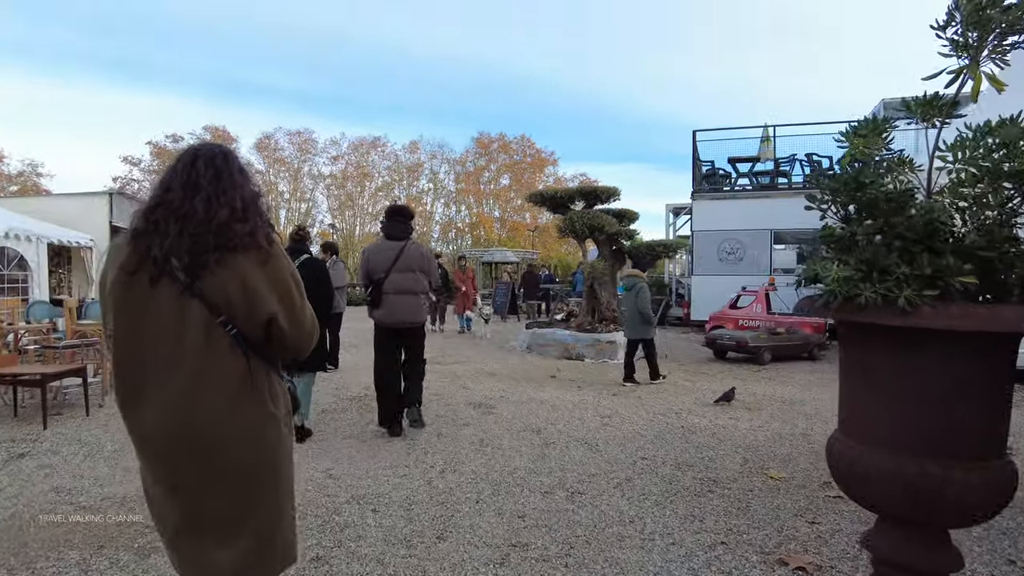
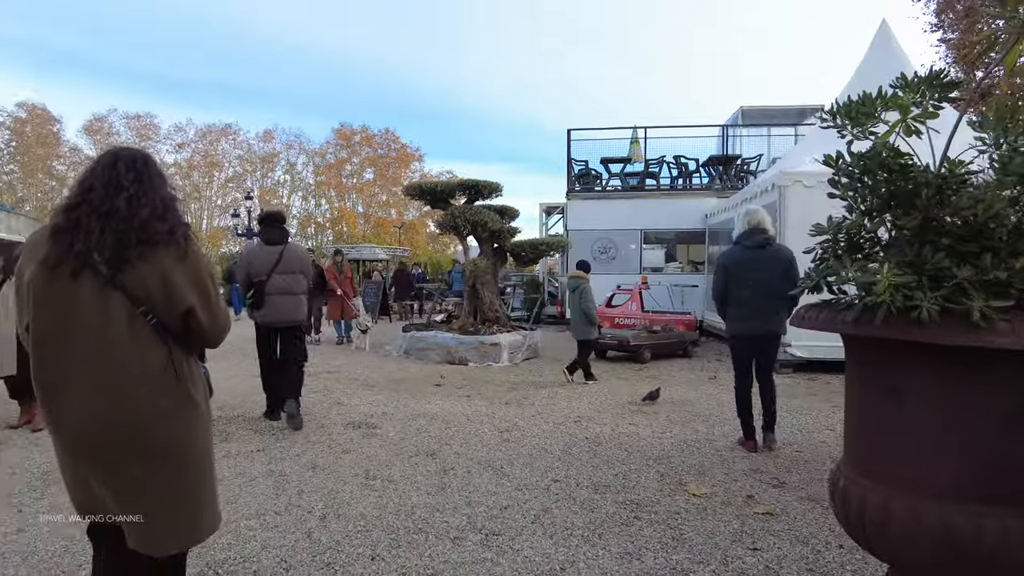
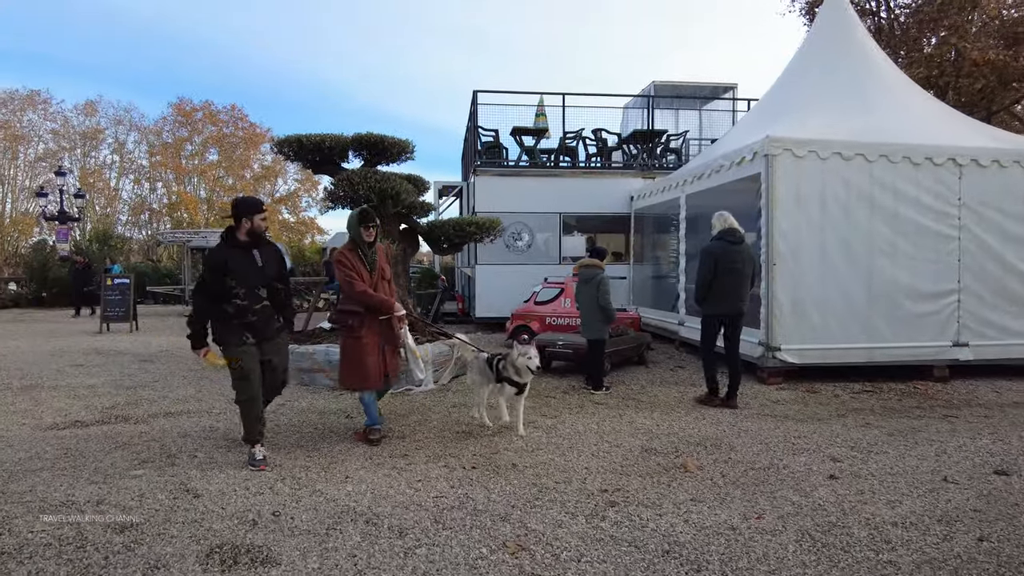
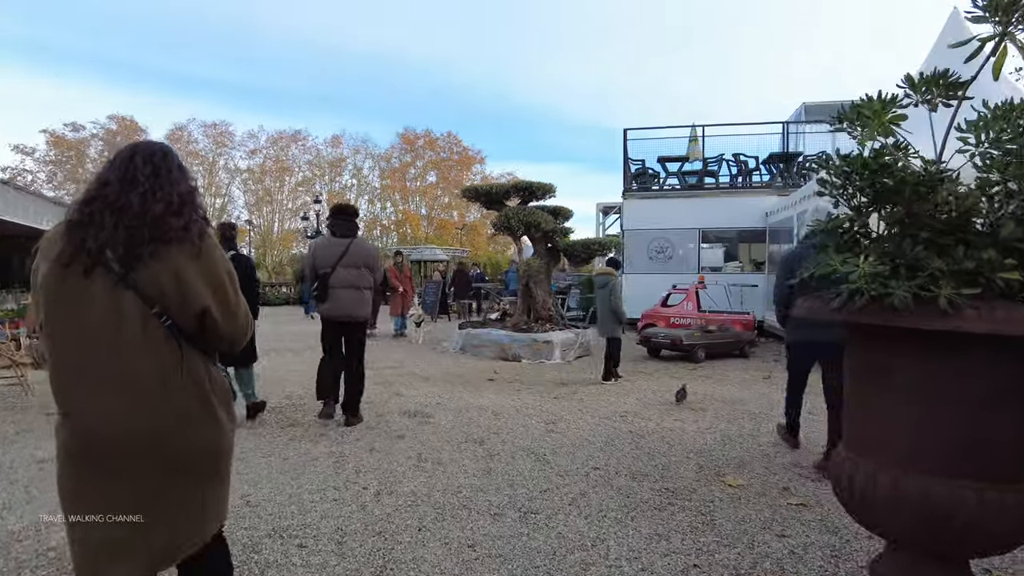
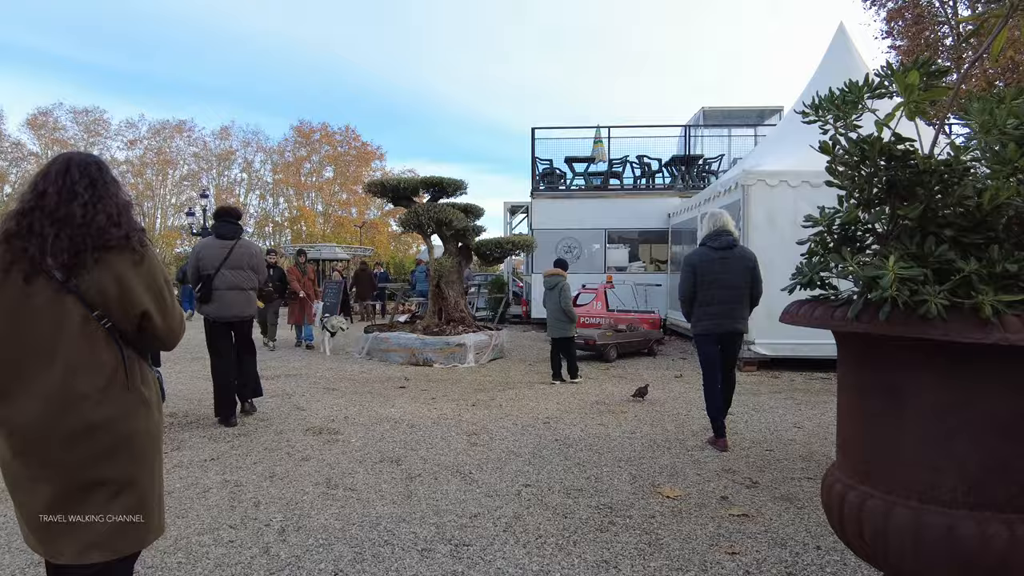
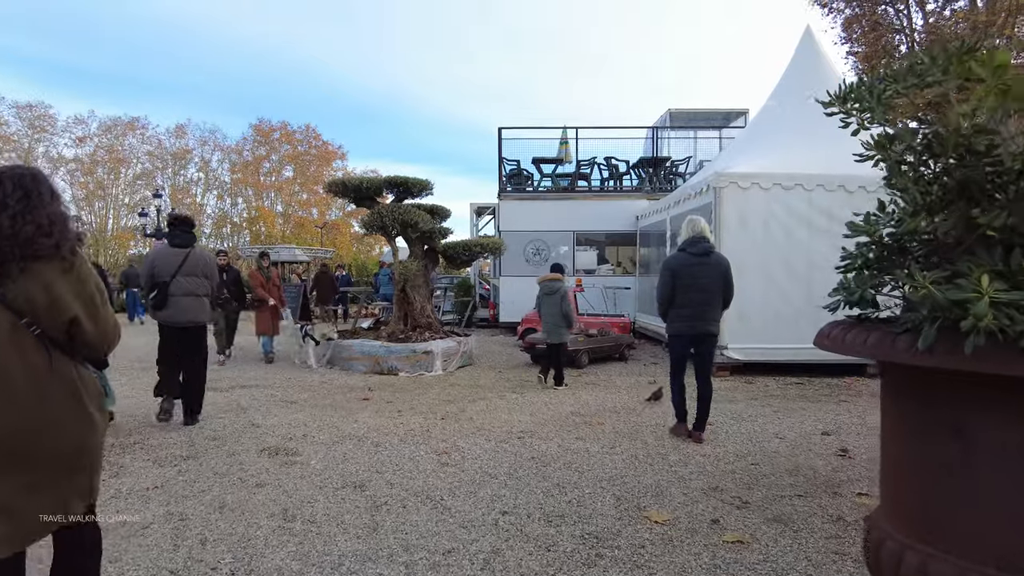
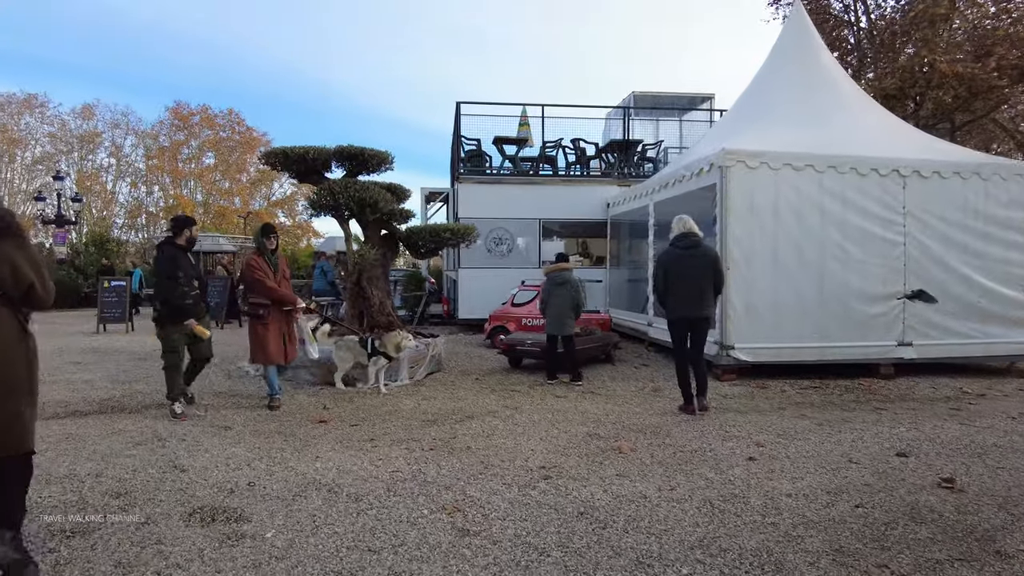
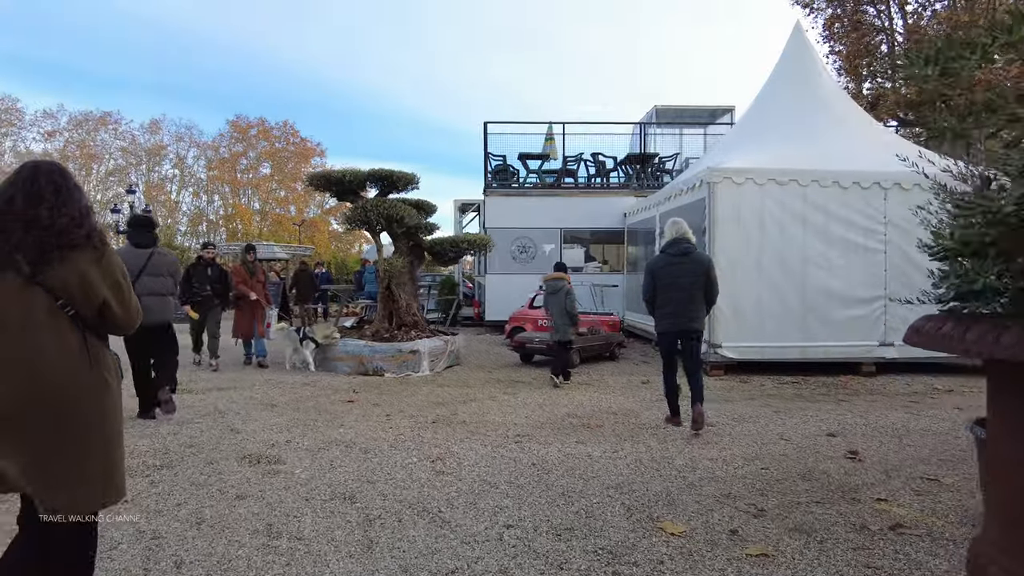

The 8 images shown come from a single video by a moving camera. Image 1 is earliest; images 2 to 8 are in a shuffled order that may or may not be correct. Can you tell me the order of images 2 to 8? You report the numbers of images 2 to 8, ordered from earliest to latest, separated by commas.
4, 2, 5, 6, 8, 7, 3
